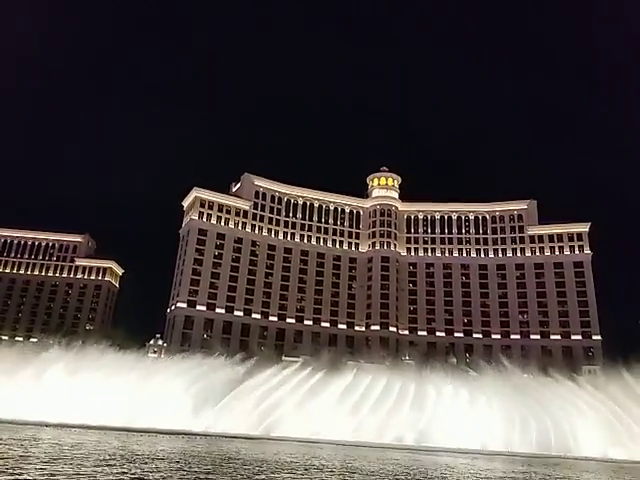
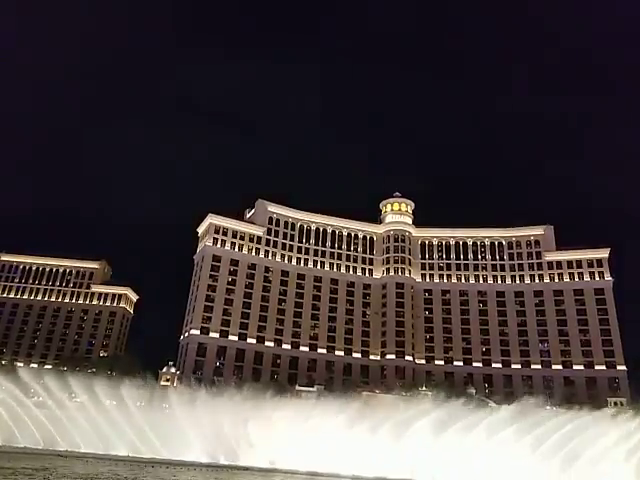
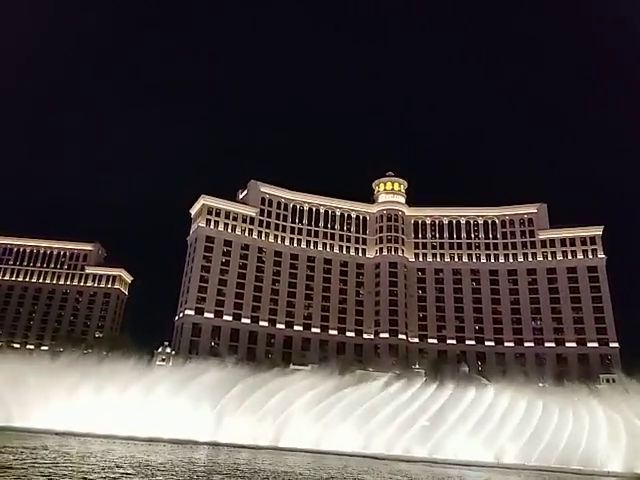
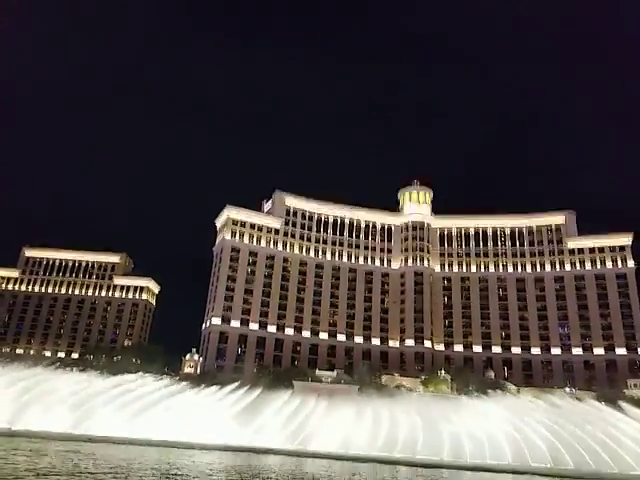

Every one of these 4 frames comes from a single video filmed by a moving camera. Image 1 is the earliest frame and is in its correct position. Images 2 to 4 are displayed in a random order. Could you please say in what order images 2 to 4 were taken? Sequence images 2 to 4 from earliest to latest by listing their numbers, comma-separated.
3, 2, 4
